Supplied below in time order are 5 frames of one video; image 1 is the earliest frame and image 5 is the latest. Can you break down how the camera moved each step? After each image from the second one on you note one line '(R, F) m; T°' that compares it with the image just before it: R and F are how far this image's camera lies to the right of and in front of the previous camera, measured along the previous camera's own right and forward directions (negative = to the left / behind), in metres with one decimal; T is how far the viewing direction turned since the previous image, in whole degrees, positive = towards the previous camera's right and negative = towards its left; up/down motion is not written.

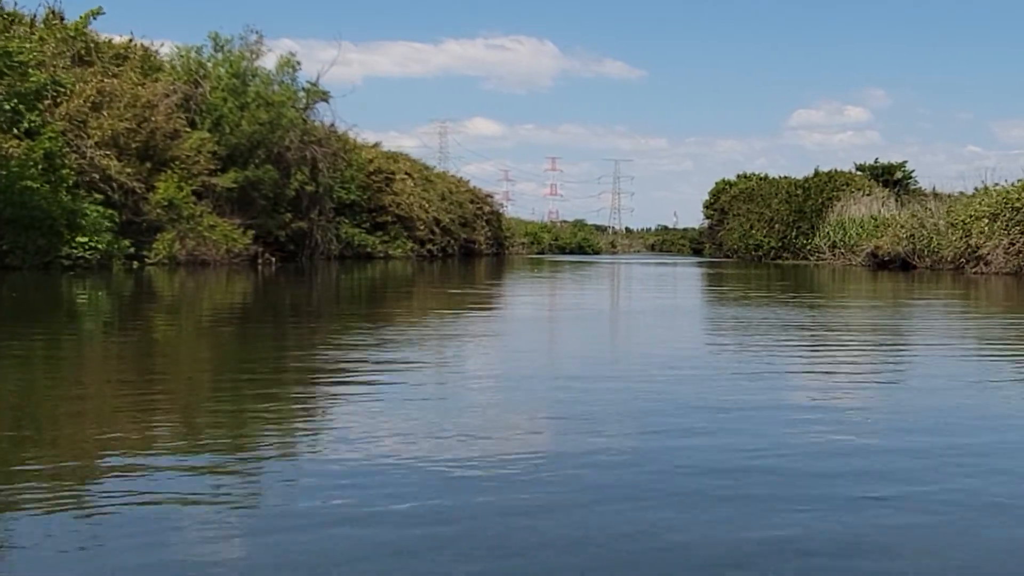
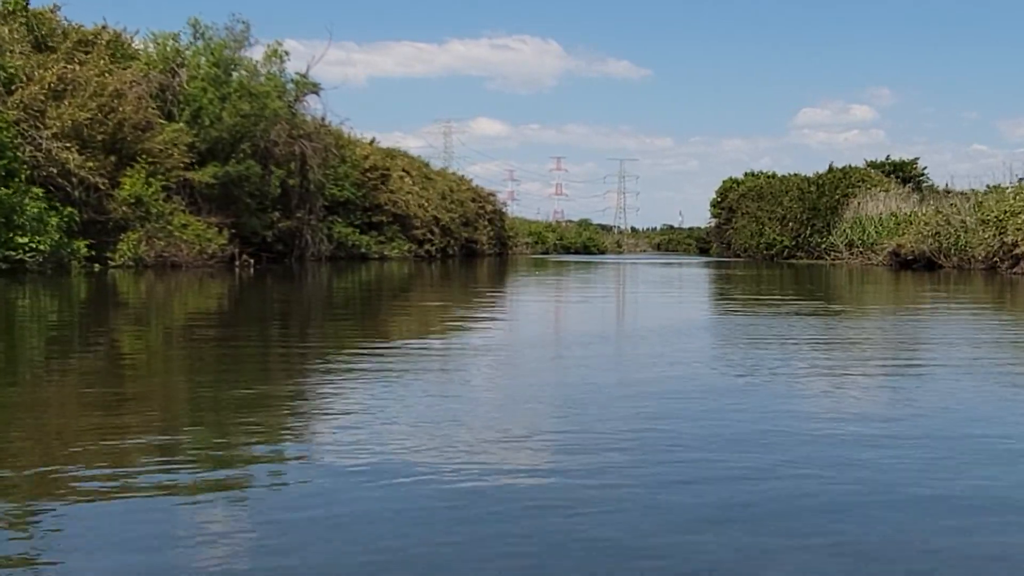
(0.0, +0.6) m; 0°
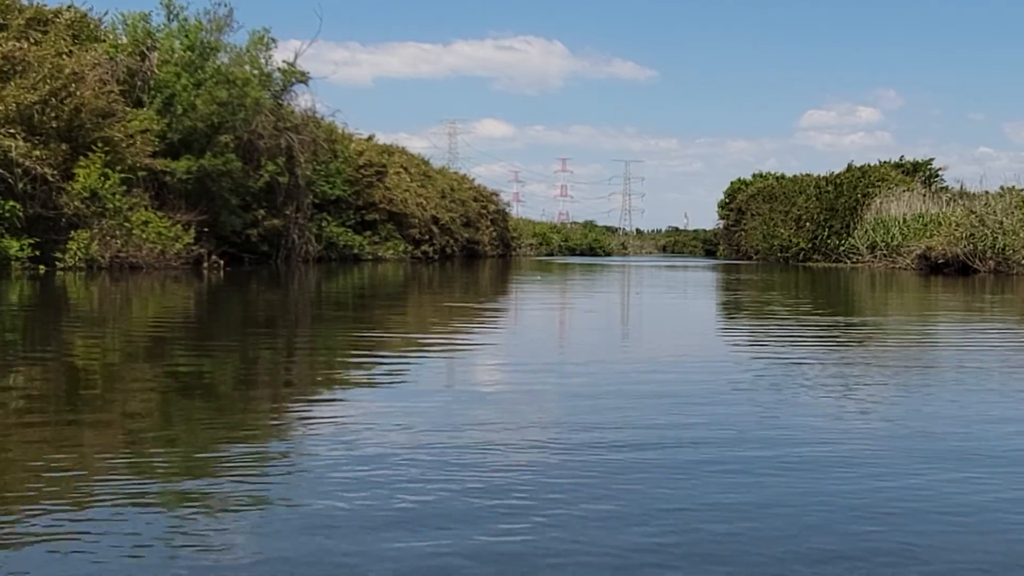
(0.0, +0.7) m; 0°
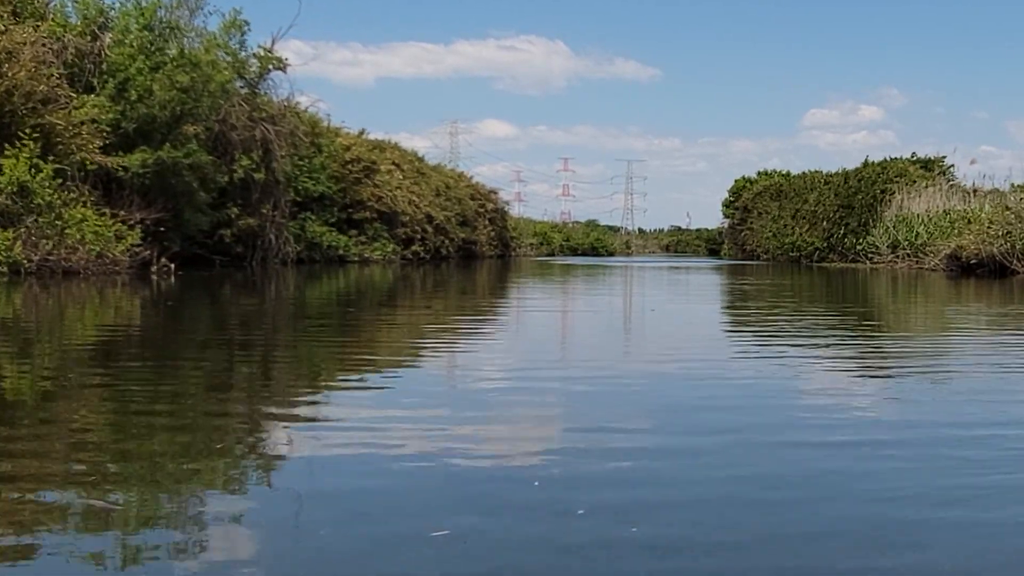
(+0.1, +0.8) m; 0°
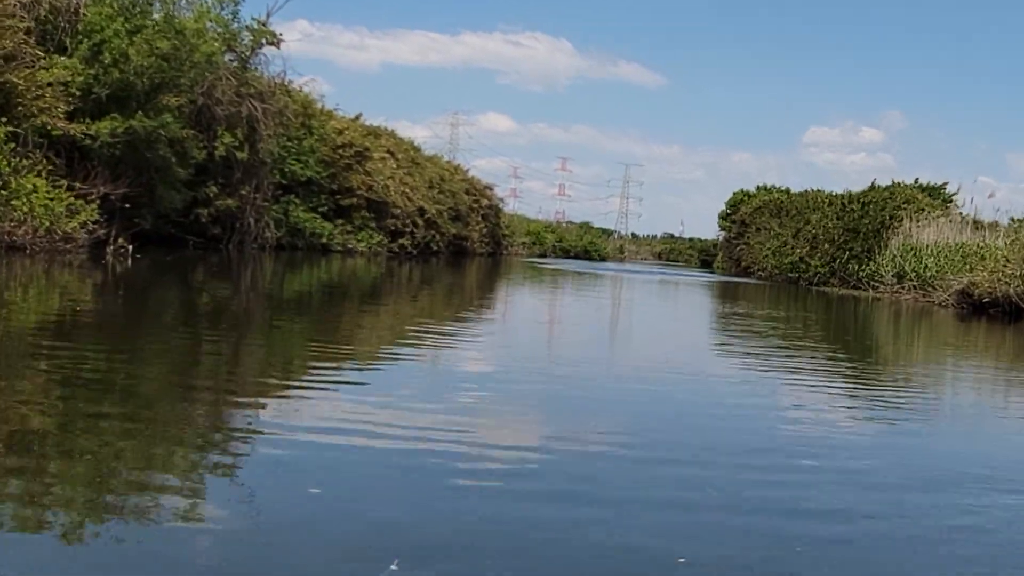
(0.0, +0.5) m; +1°
